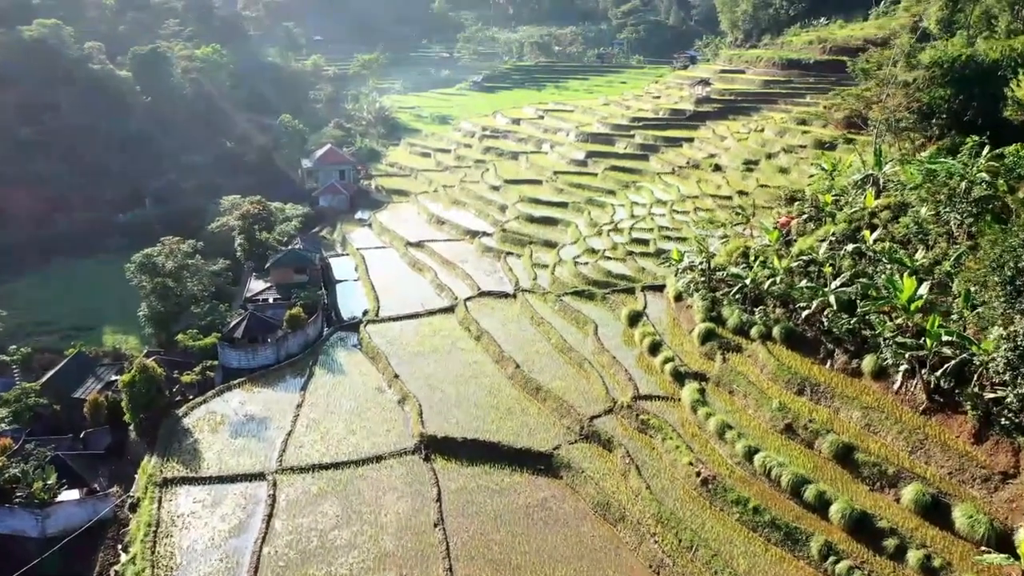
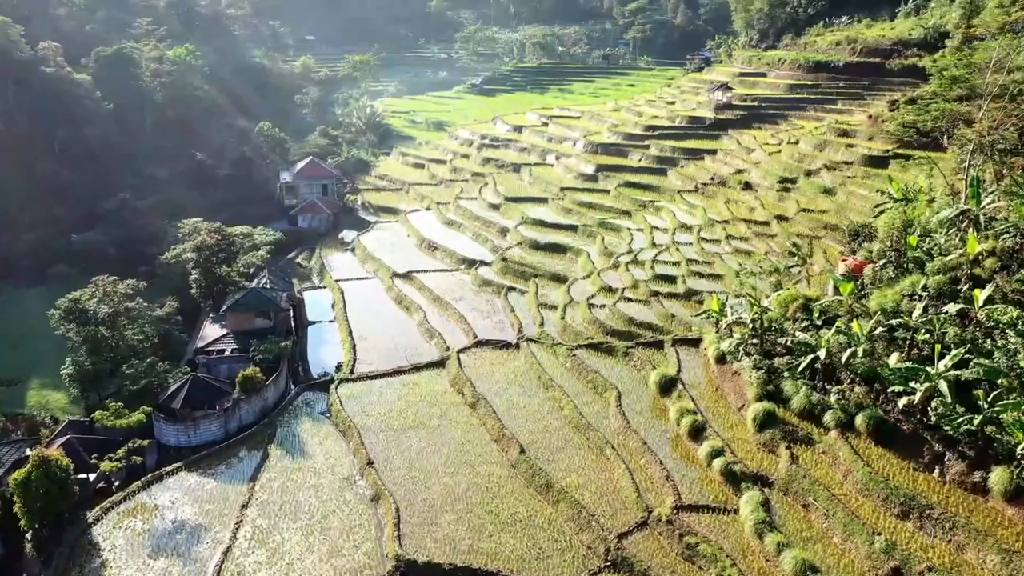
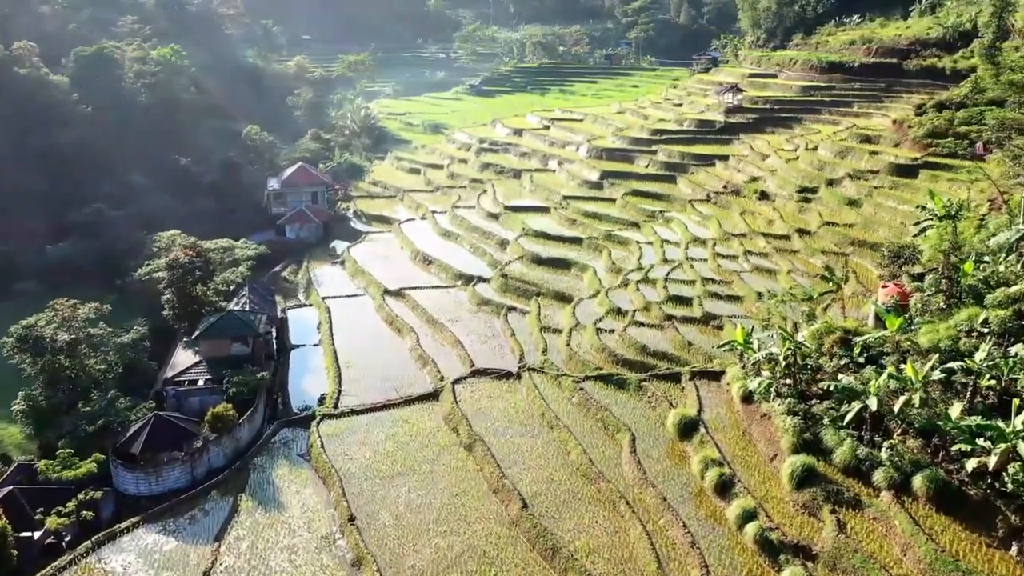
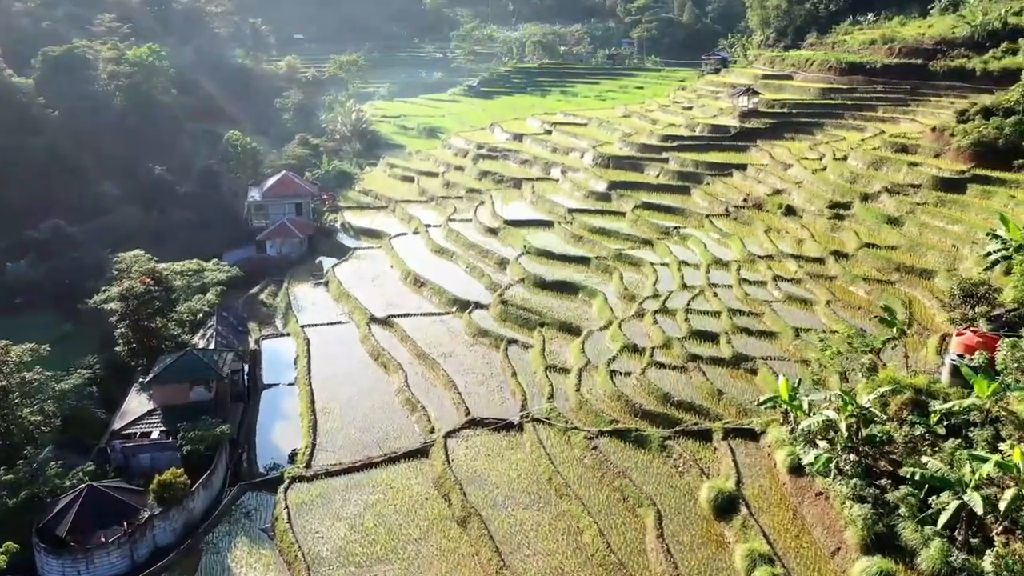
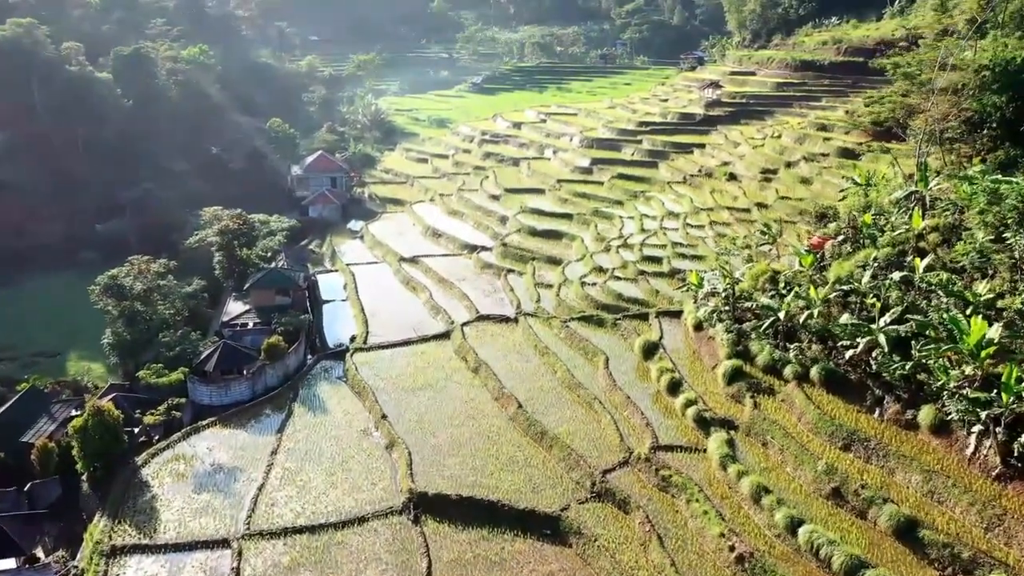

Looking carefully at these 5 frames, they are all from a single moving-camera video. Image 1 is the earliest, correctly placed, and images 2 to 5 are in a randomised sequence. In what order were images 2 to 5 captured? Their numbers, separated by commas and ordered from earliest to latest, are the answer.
5, 2, 3, 4
